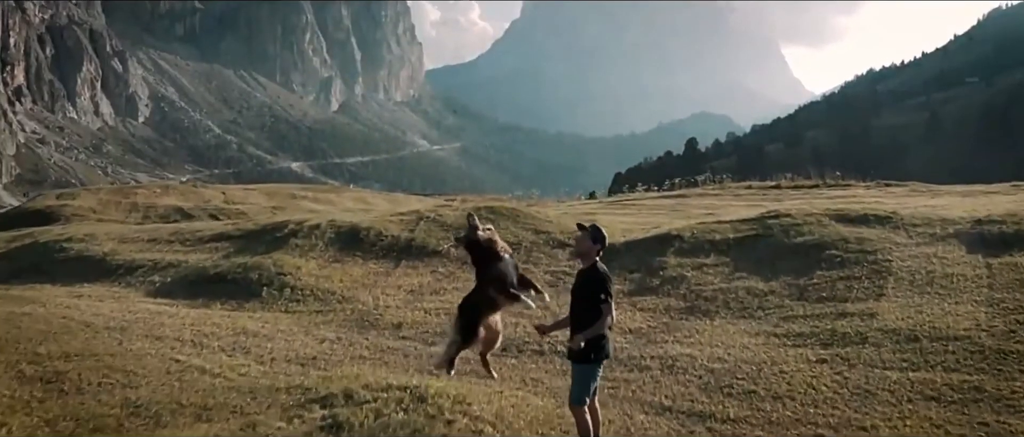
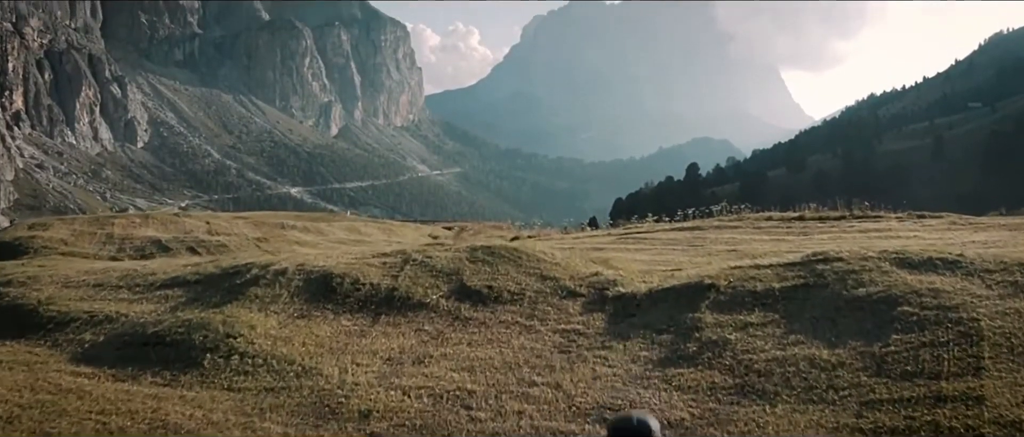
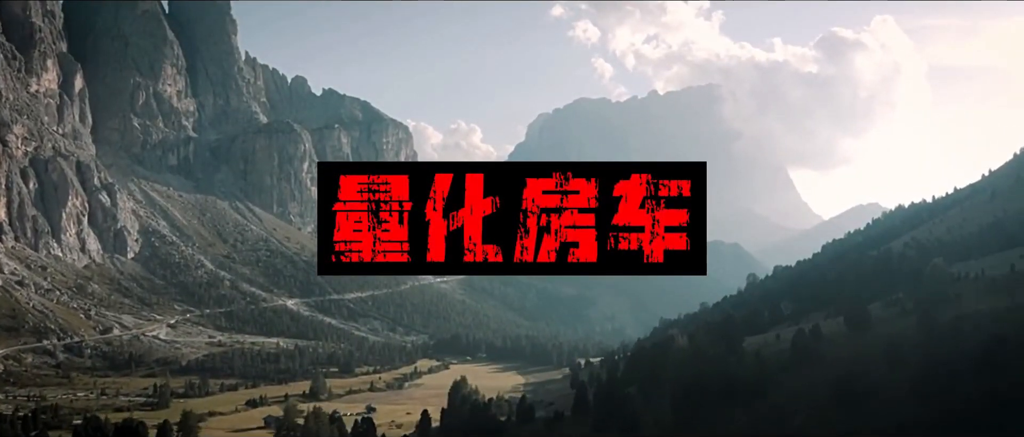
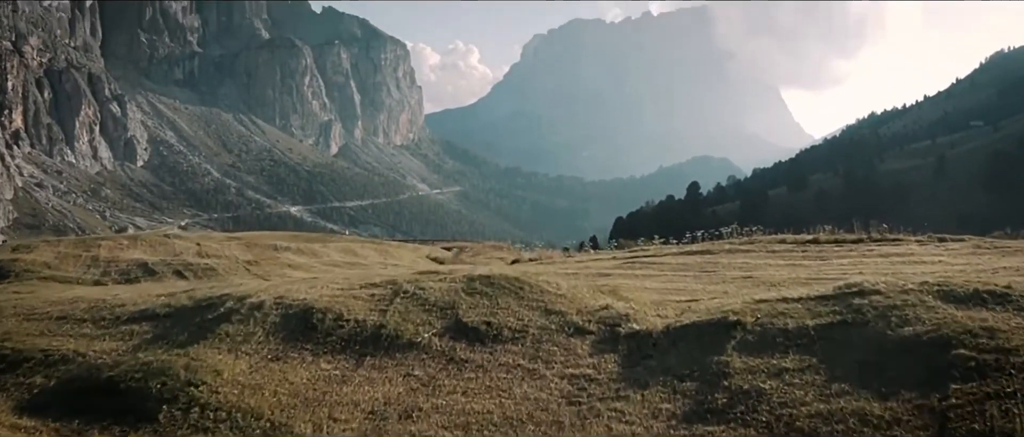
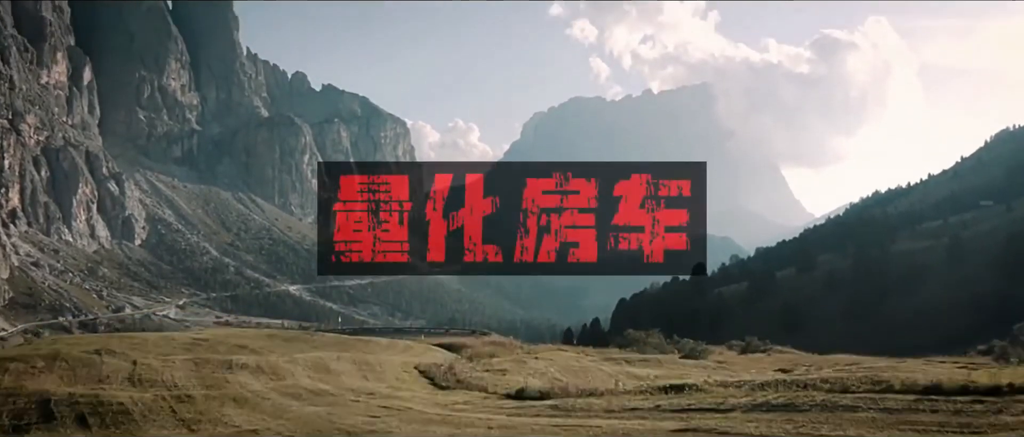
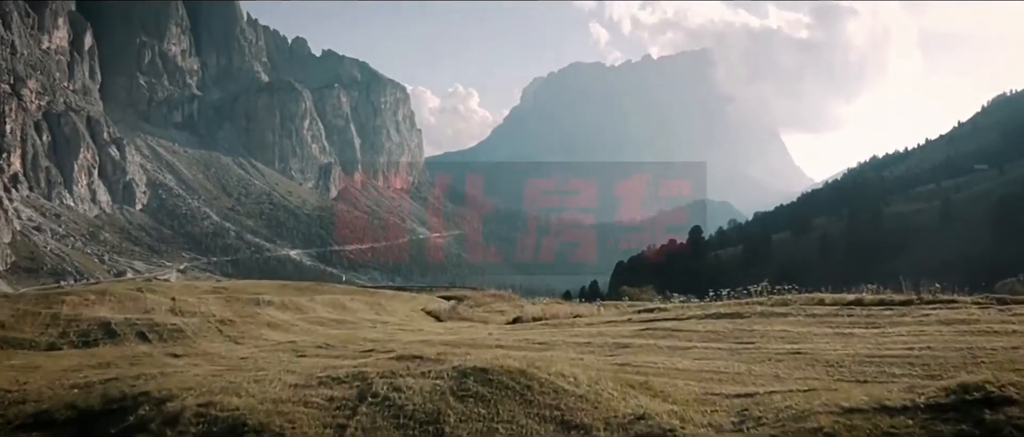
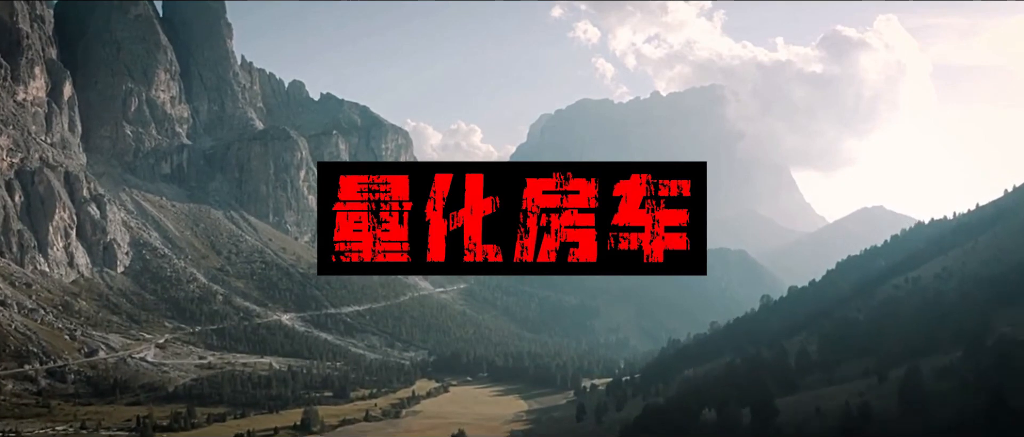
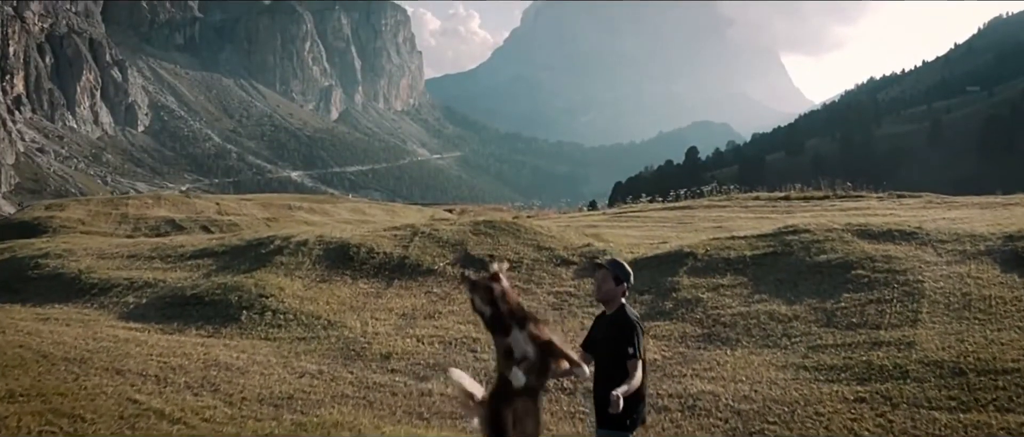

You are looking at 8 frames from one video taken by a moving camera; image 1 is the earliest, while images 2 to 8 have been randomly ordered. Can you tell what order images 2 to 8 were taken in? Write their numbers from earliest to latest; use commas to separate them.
8, 2, 4, 6, 5, 3, 7
